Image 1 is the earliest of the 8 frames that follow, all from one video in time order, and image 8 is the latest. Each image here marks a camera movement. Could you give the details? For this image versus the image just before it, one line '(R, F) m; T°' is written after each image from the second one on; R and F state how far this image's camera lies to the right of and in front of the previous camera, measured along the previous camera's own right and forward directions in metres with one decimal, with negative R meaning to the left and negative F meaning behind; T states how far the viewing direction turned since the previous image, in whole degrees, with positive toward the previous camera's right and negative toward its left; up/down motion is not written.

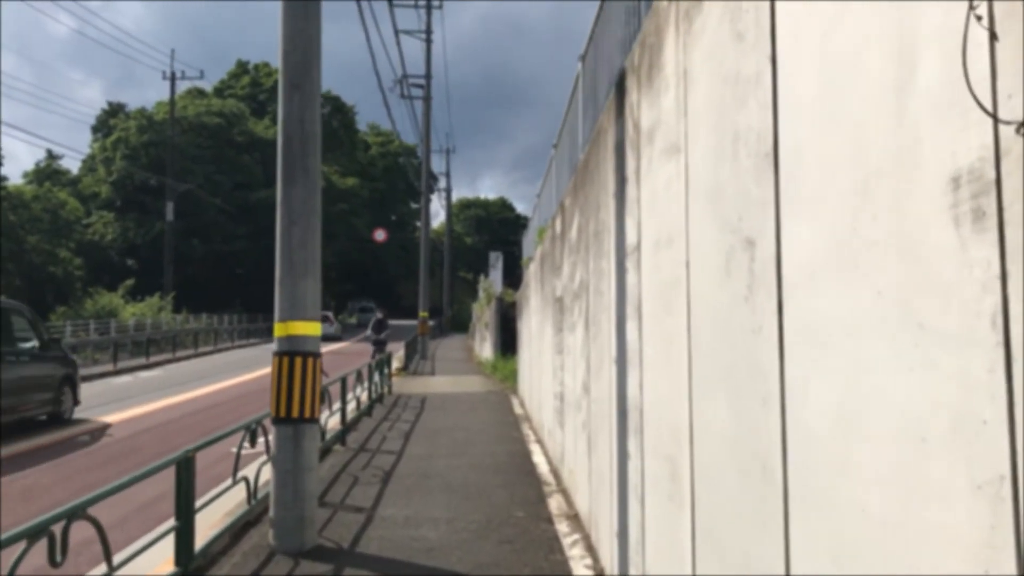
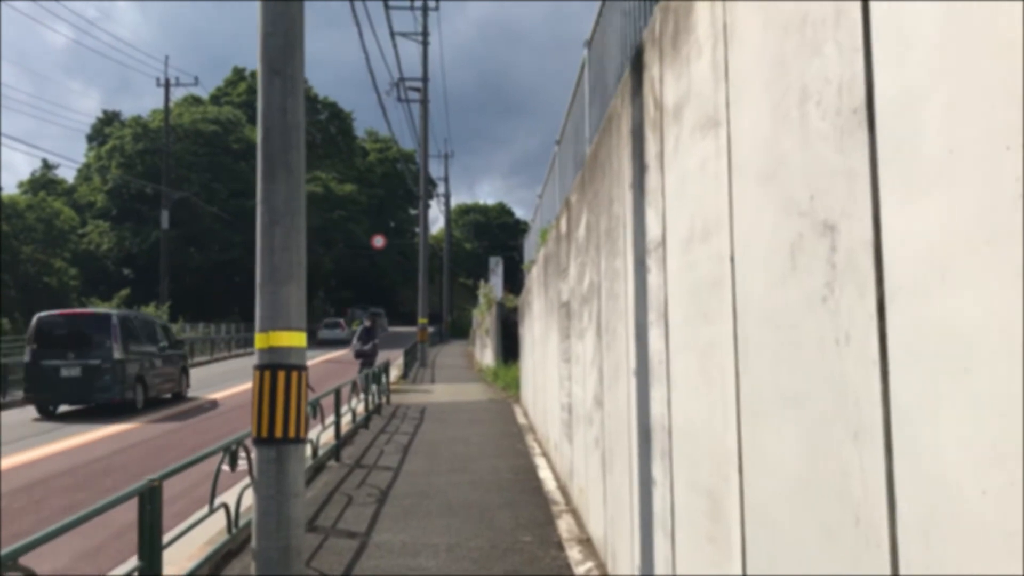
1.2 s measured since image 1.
(0.0, +0.6) m; 0°
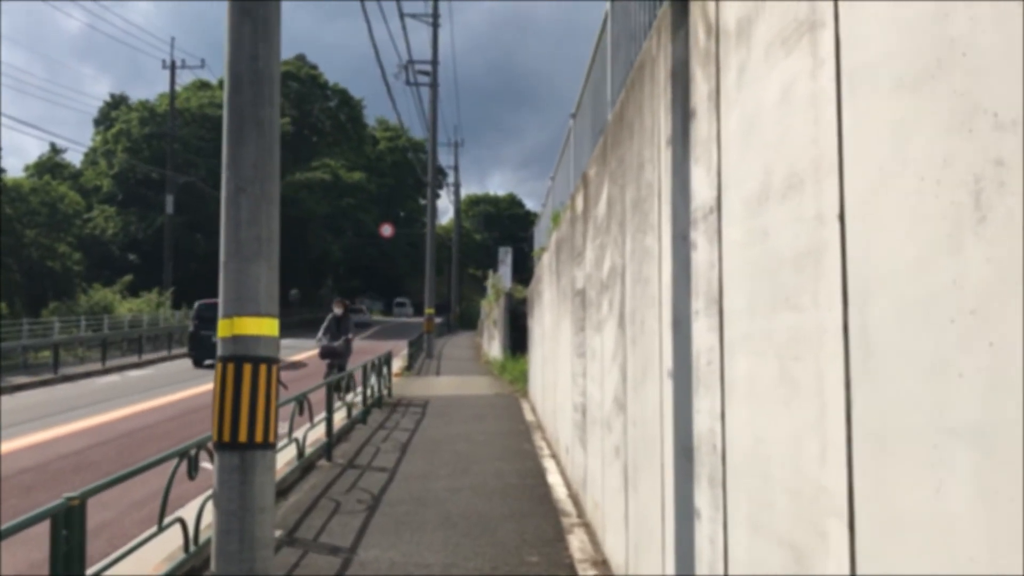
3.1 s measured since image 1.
(0.0, +1.0) m; -1°
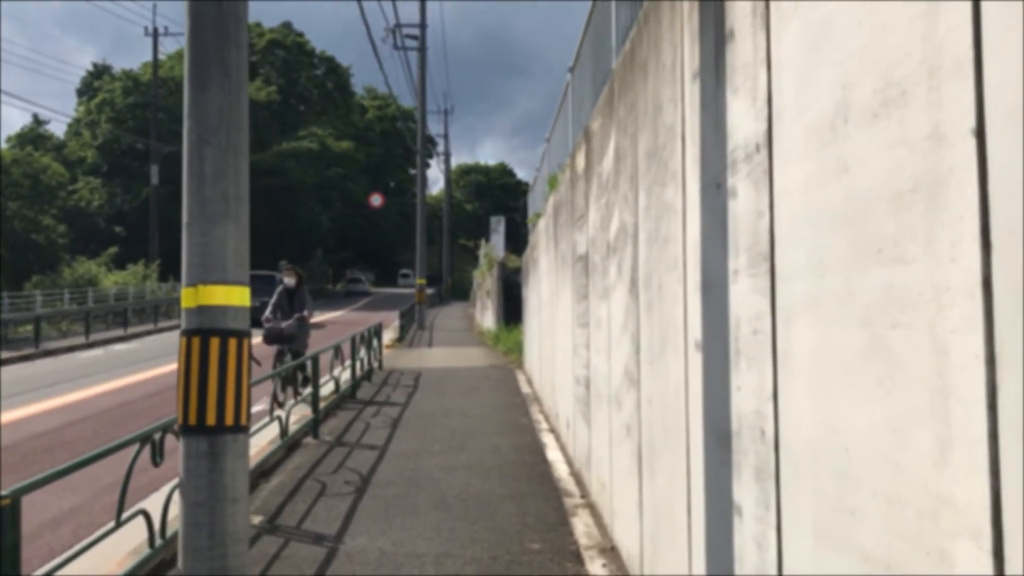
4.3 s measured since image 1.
(0.0, +0.6) m; +1°
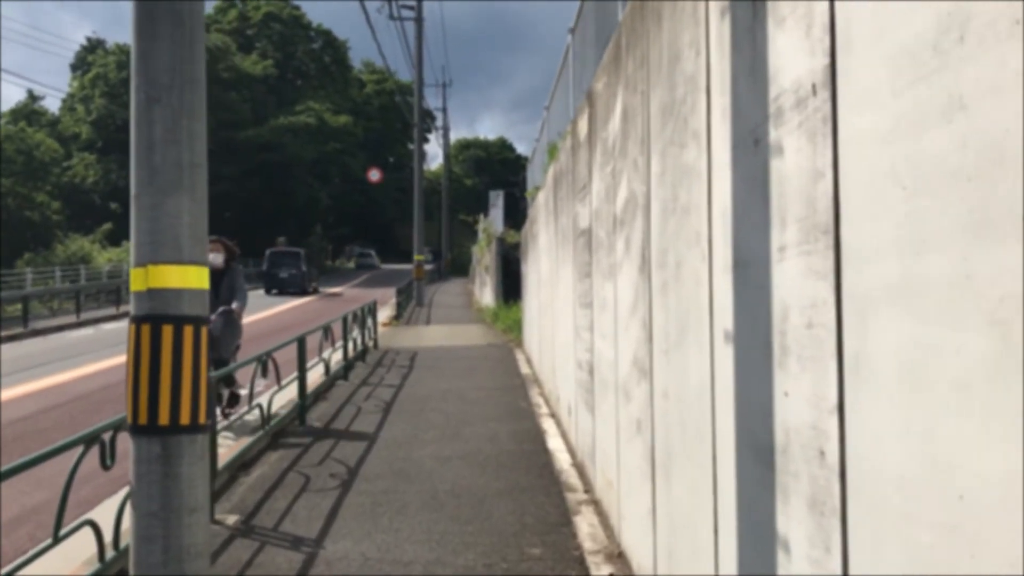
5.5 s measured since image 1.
(0.0, +0.6) m; 0°
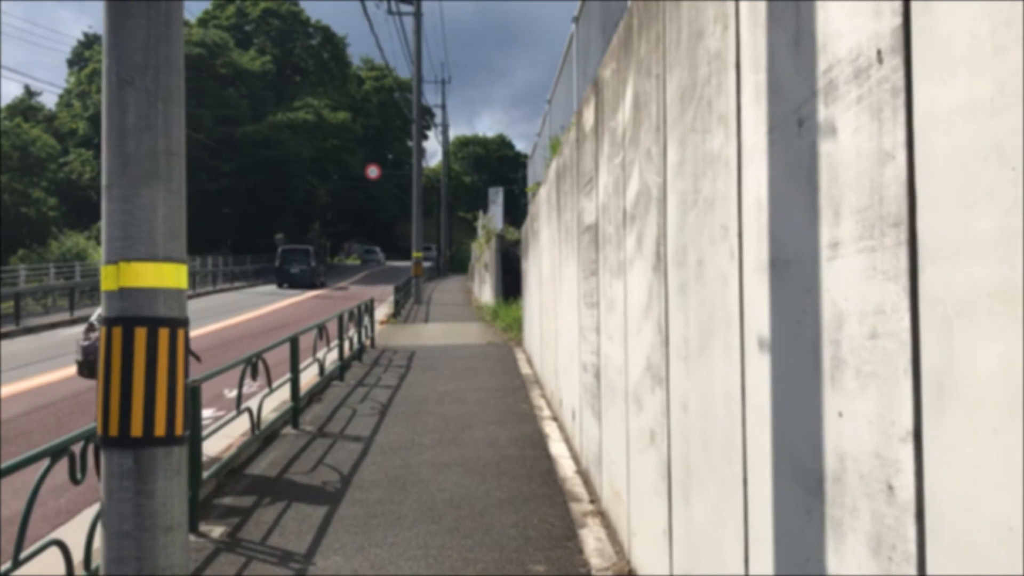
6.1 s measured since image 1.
(0.0, +0.3) m; 0°
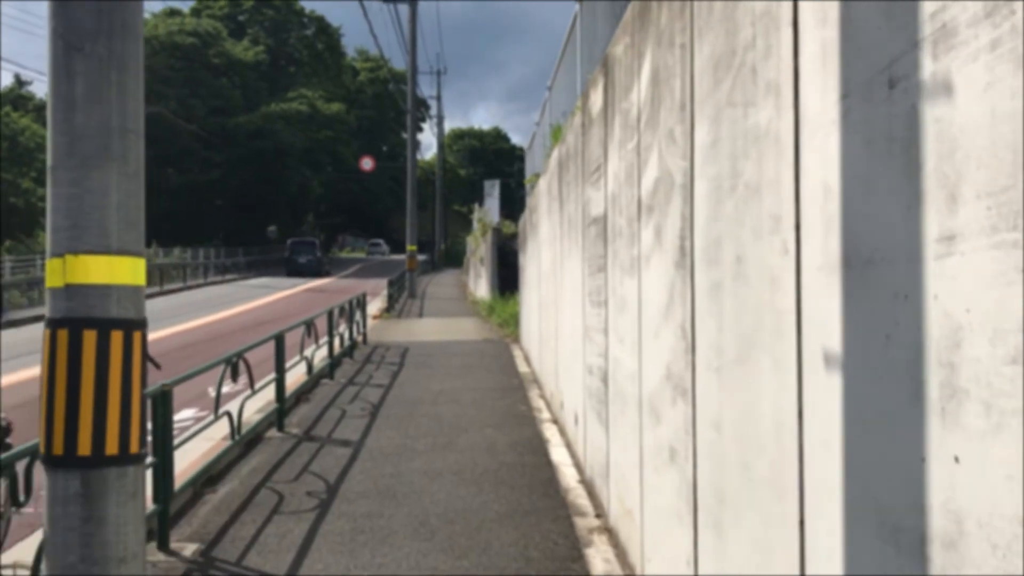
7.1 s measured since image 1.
(0.0, +0.5) m; 0°
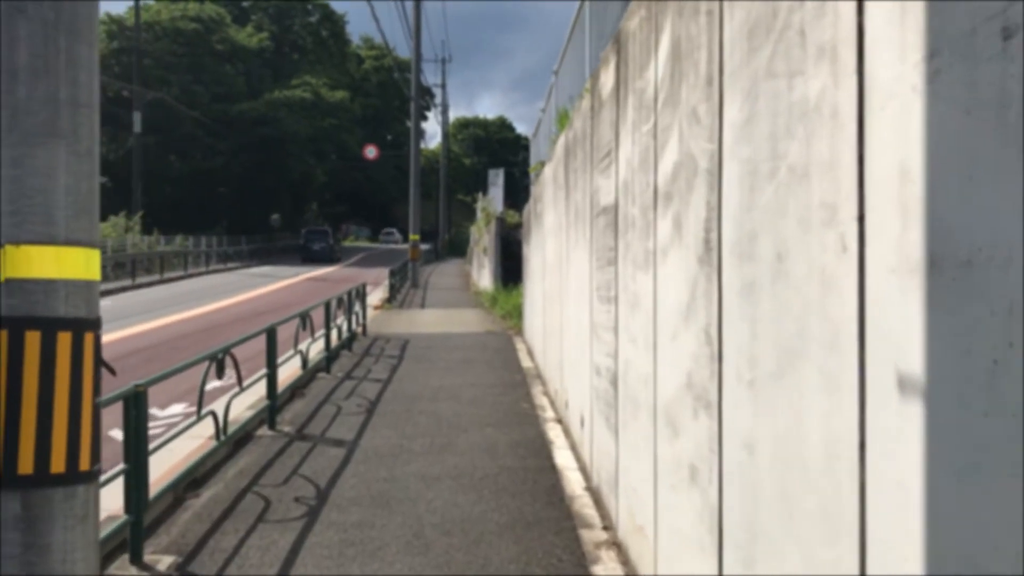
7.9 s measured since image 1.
(0.0, +0.4) m; 0°
